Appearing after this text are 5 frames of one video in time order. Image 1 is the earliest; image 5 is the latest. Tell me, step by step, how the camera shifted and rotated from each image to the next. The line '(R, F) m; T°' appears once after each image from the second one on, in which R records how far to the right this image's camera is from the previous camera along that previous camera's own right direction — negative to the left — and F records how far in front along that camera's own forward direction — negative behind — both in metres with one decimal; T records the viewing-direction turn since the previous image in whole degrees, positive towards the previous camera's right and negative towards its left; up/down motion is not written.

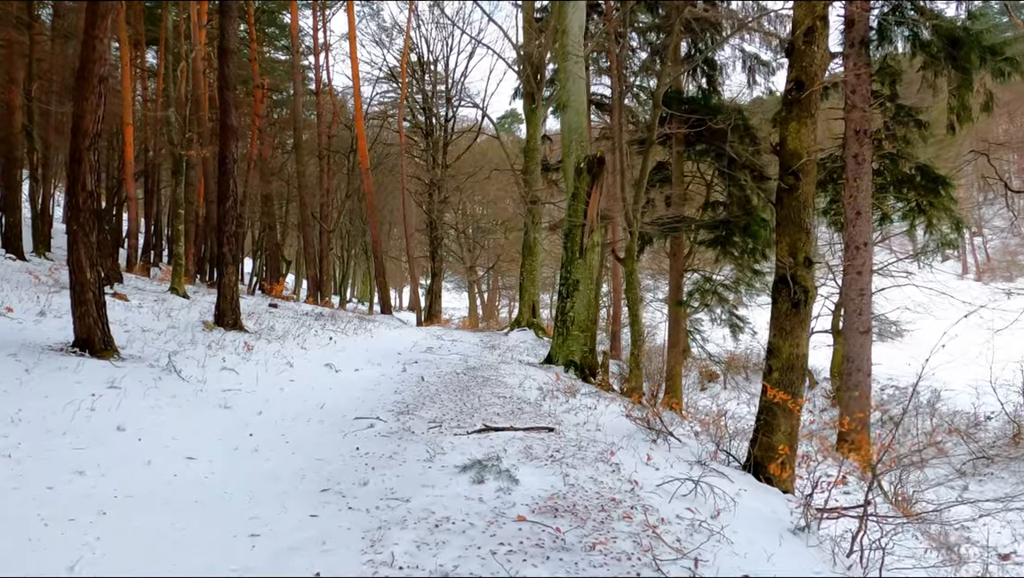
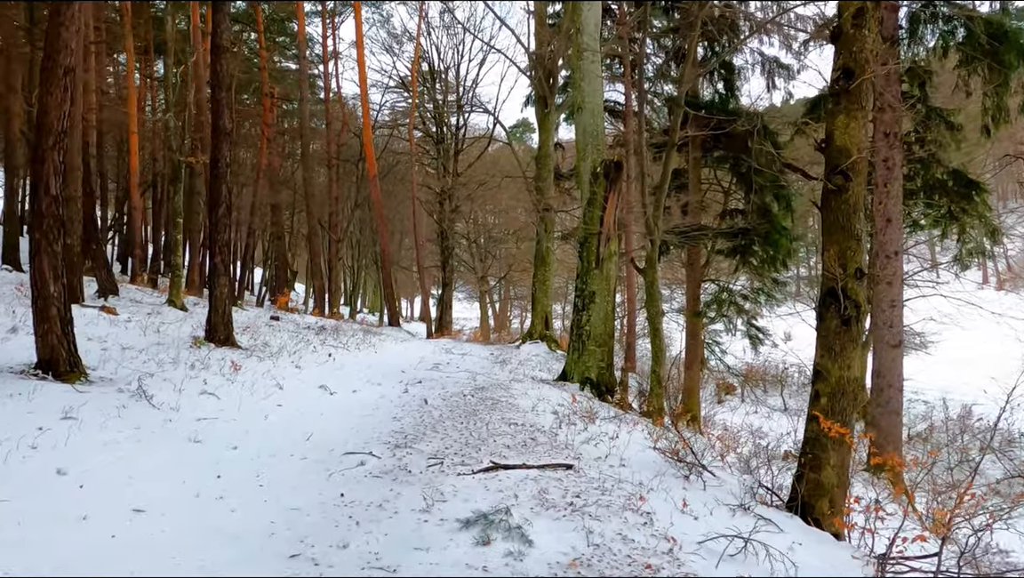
(0.0, +0.6) m; -1°
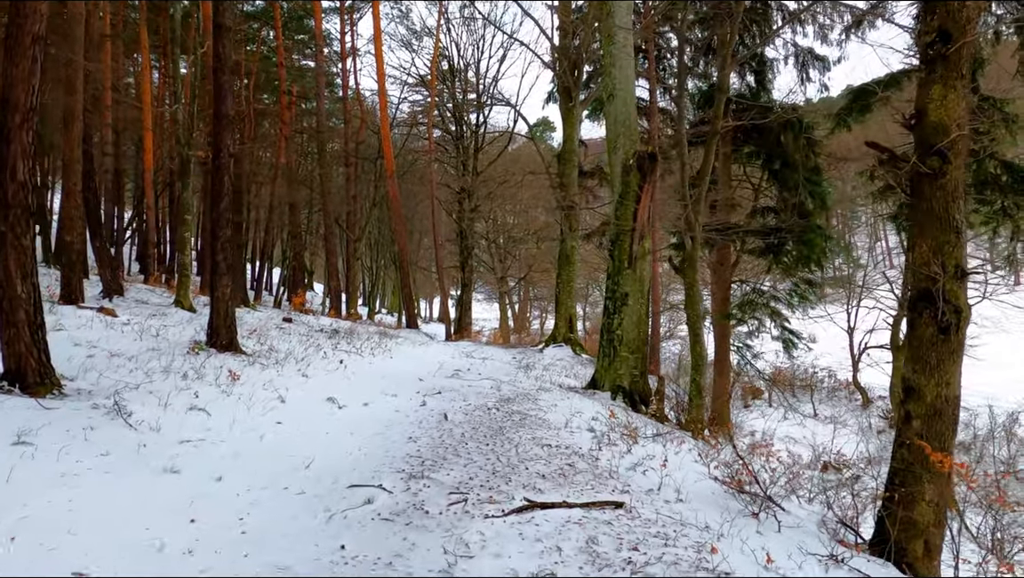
(-0.1, +0.7) m; -2°
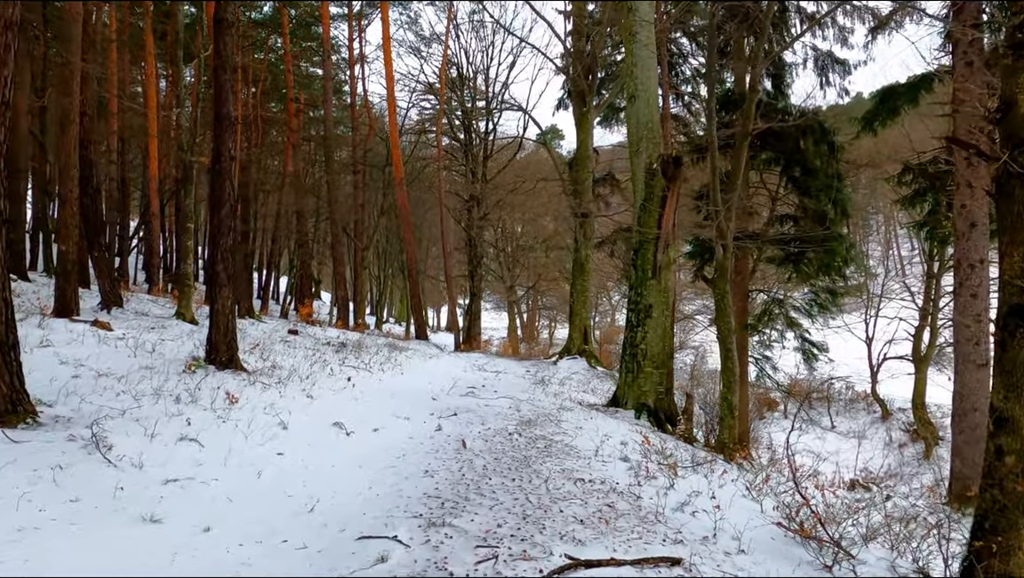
(-0.1, +0.5) m; -1°
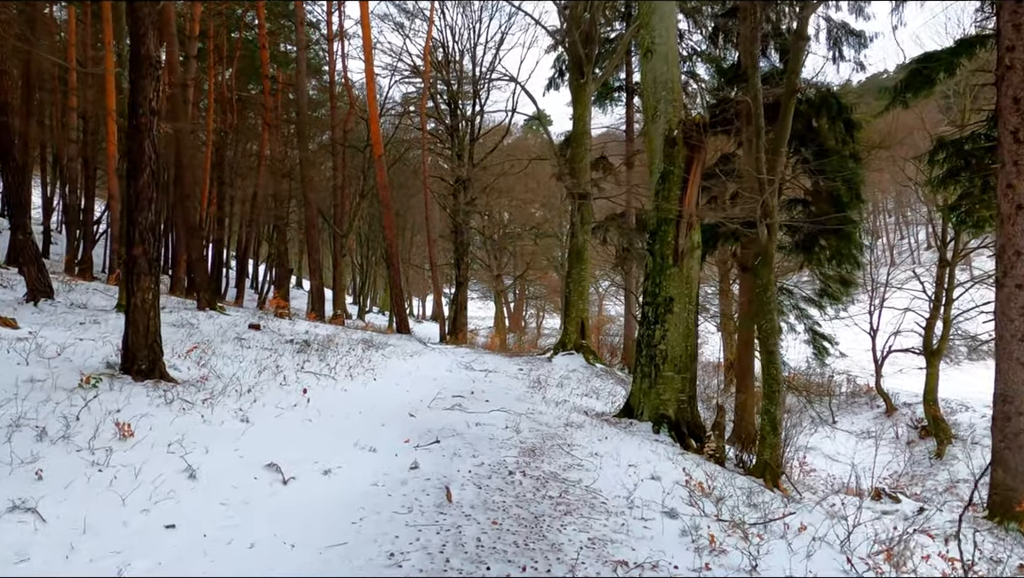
(-0.1, +1.3) m; +1°
